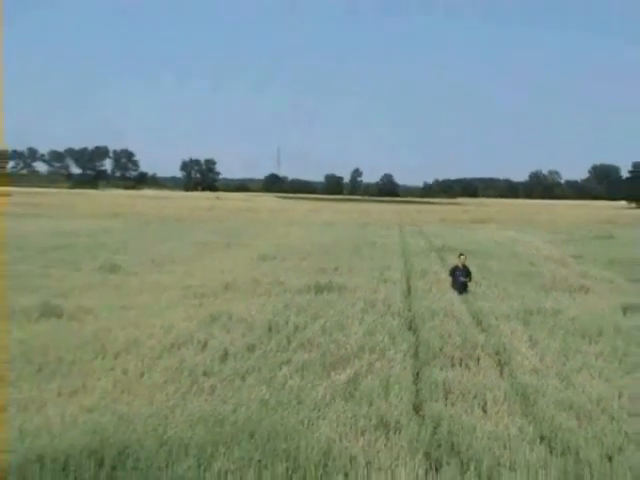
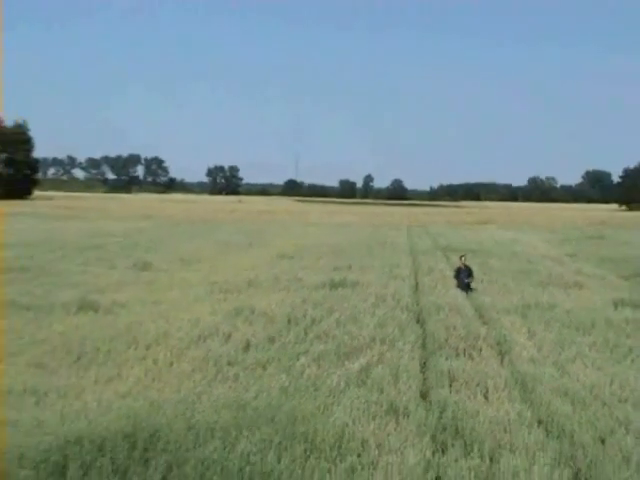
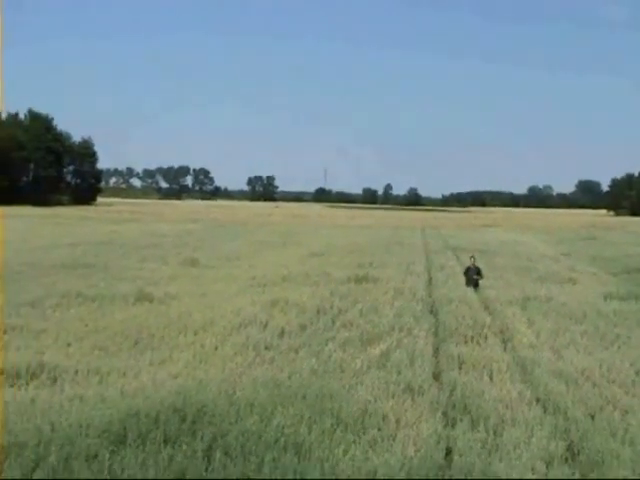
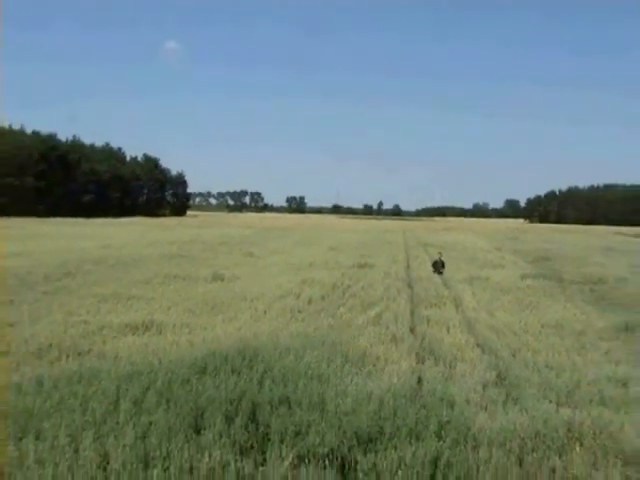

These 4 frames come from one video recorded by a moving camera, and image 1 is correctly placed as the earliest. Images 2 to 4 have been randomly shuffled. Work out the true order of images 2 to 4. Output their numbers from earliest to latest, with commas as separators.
2, 3, 4
